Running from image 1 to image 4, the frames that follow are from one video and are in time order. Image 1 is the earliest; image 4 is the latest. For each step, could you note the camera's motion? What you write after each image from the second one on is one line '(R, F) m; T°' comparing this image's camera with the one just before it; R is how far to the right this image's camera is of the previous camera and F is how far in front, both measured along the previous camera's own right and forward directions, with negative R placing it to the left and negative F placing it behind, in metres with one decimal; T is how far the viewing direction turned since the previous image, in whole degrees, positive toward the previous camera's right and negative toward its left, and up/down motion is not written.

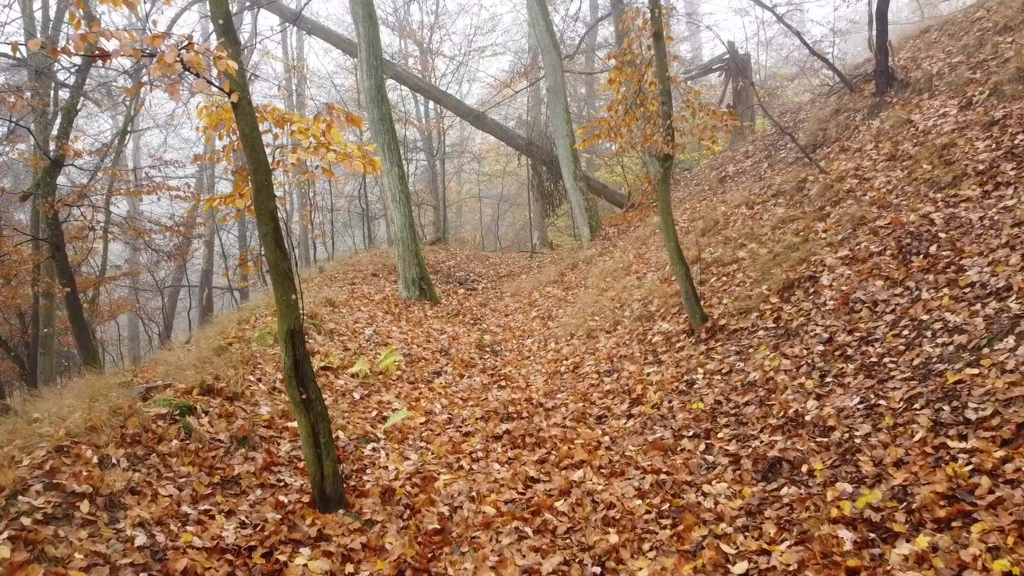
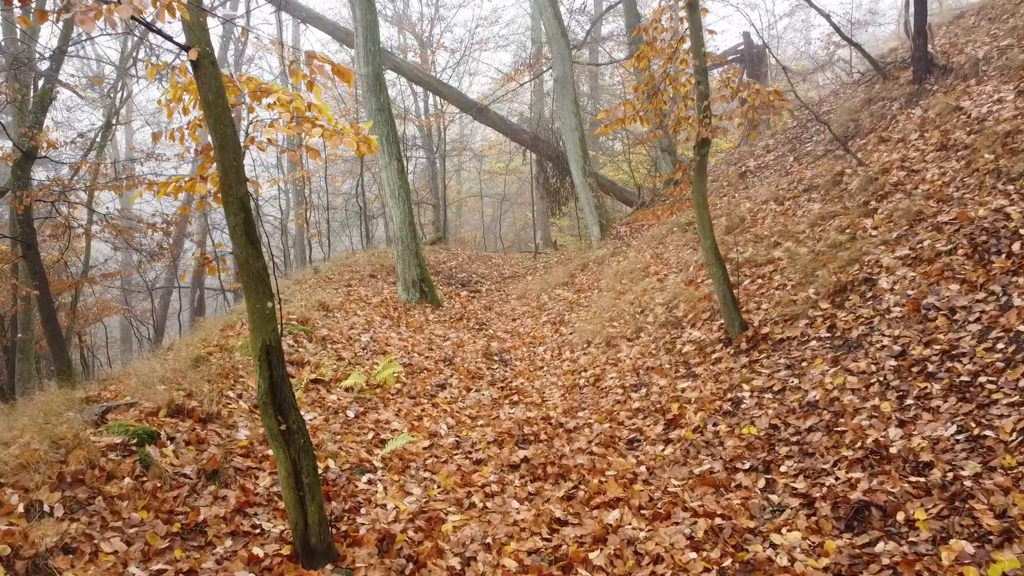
(-0.2, +0.8) m; 0°
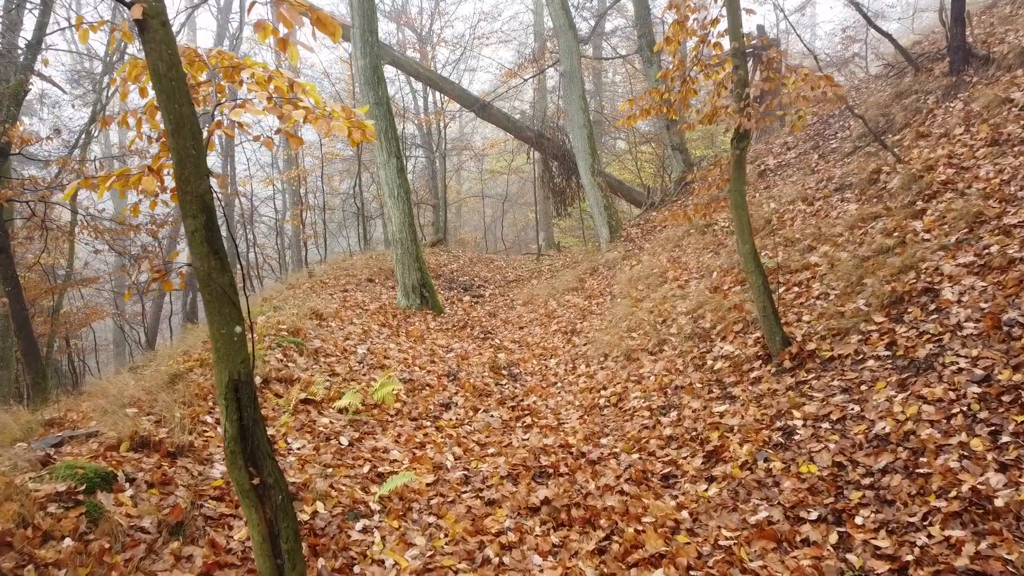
(-0.2, +0.7) m; 0°
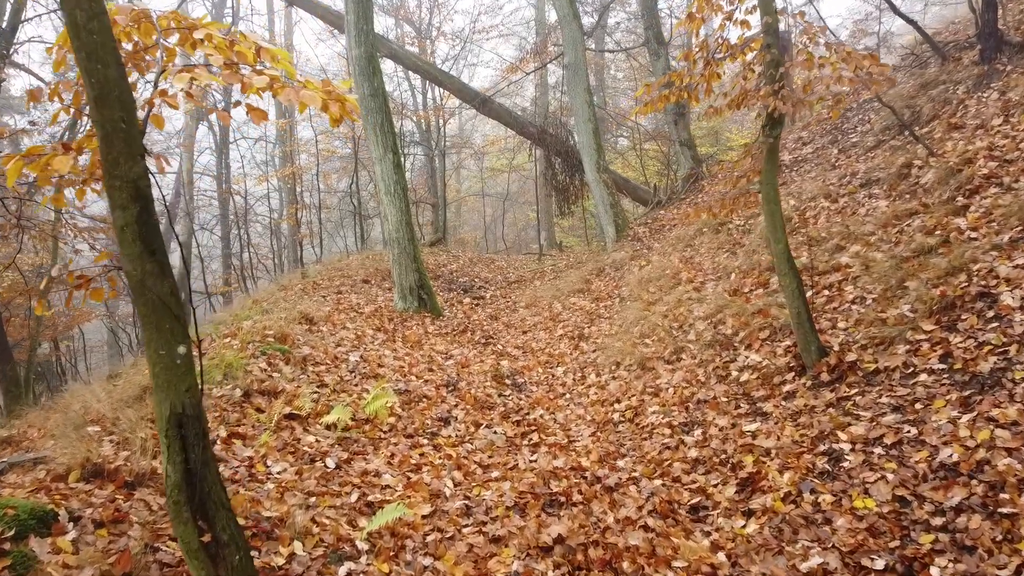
(-0.1, +0.6) m; 0°
